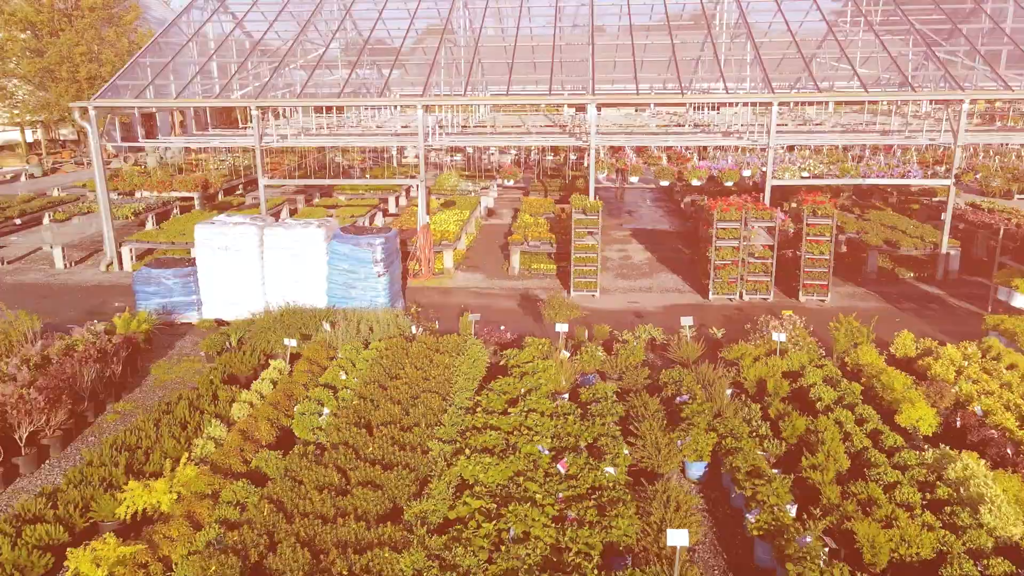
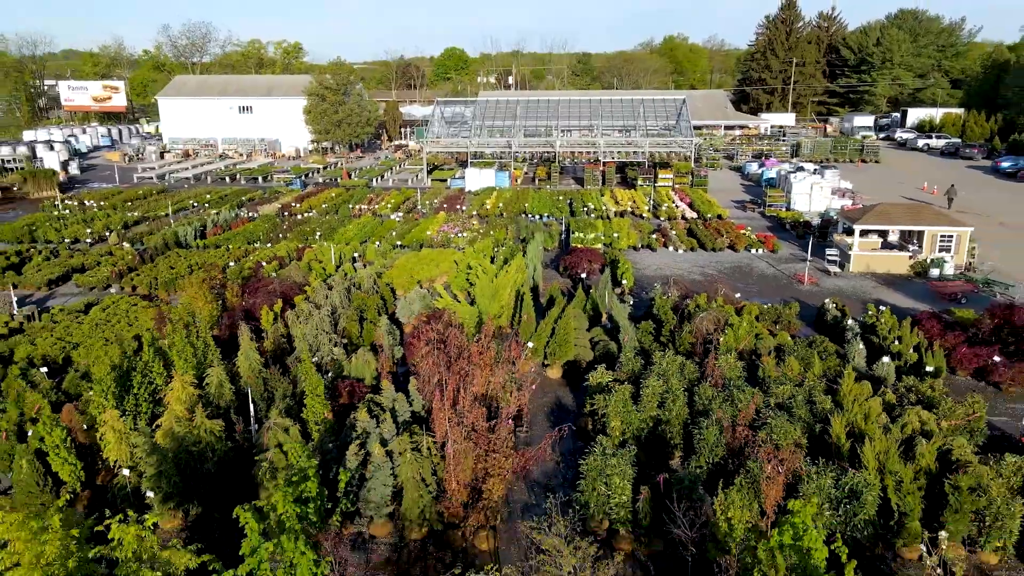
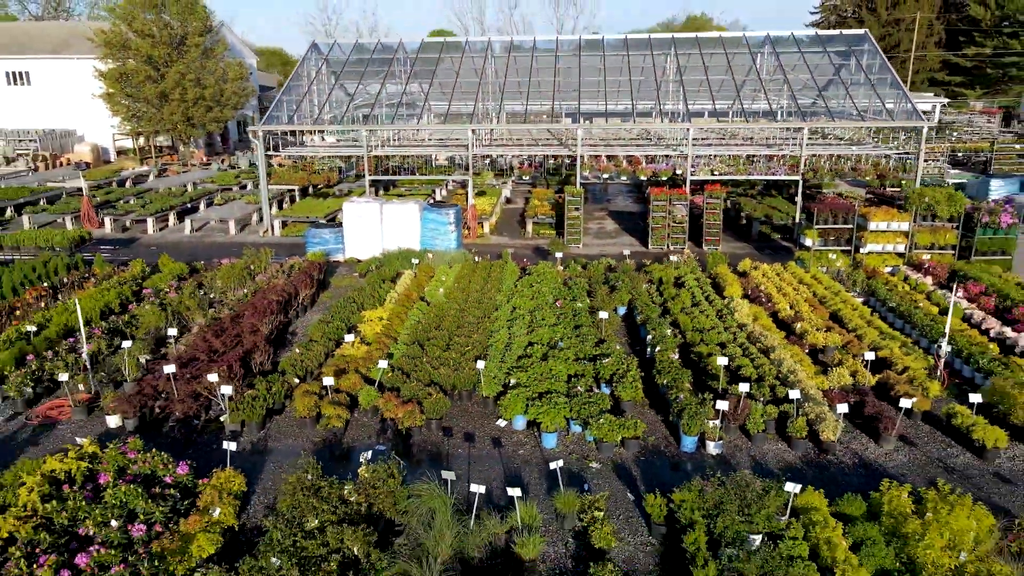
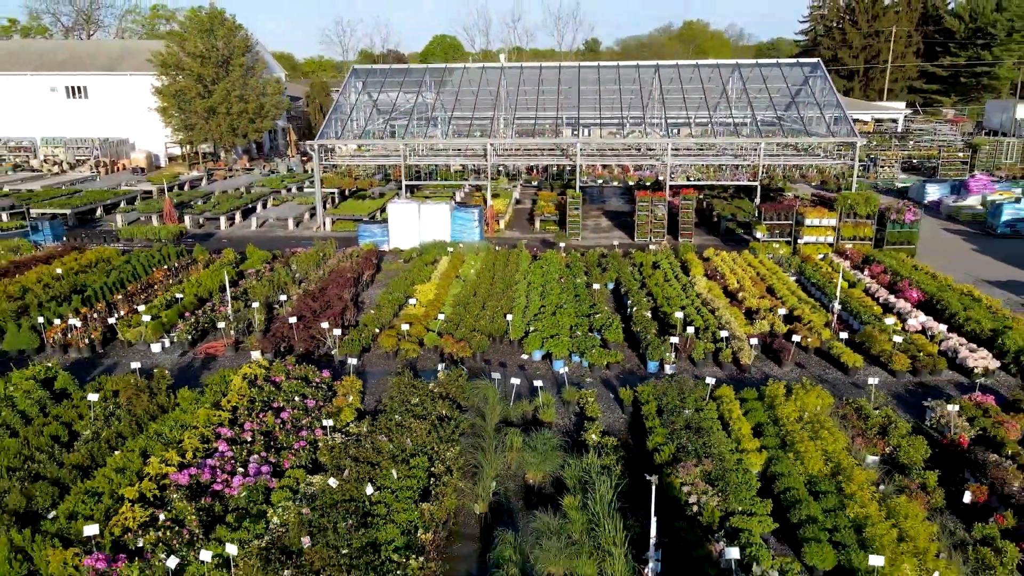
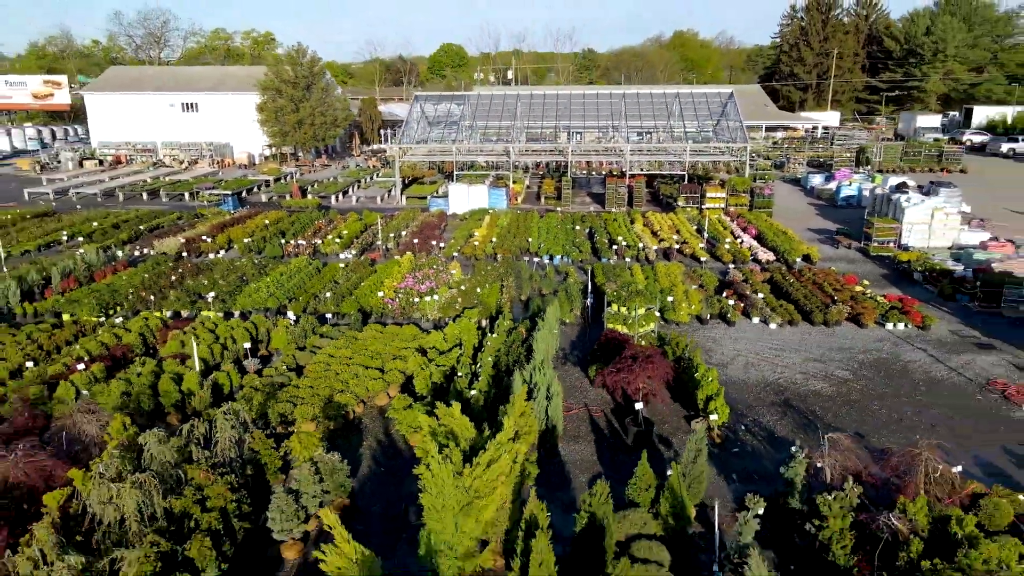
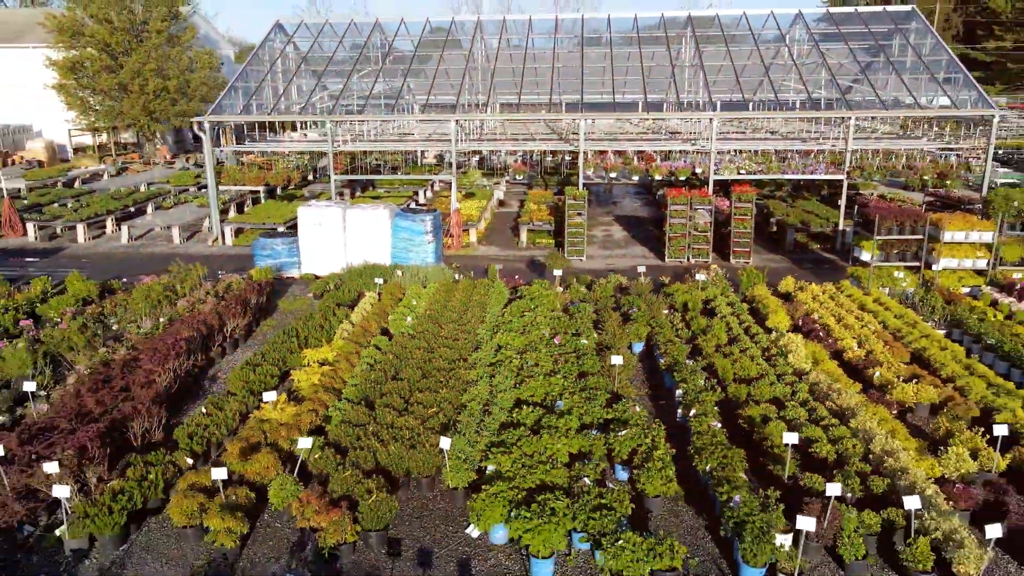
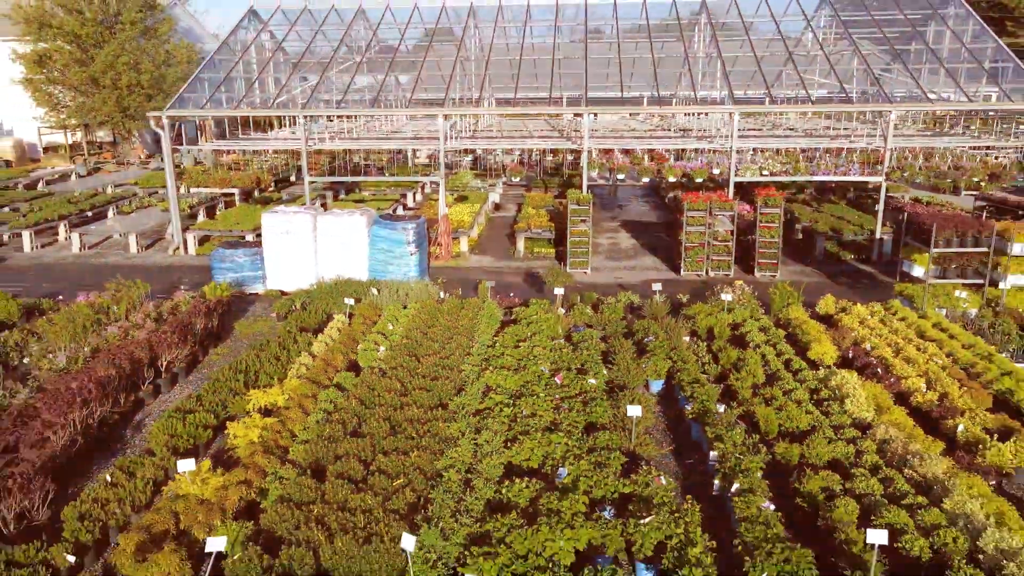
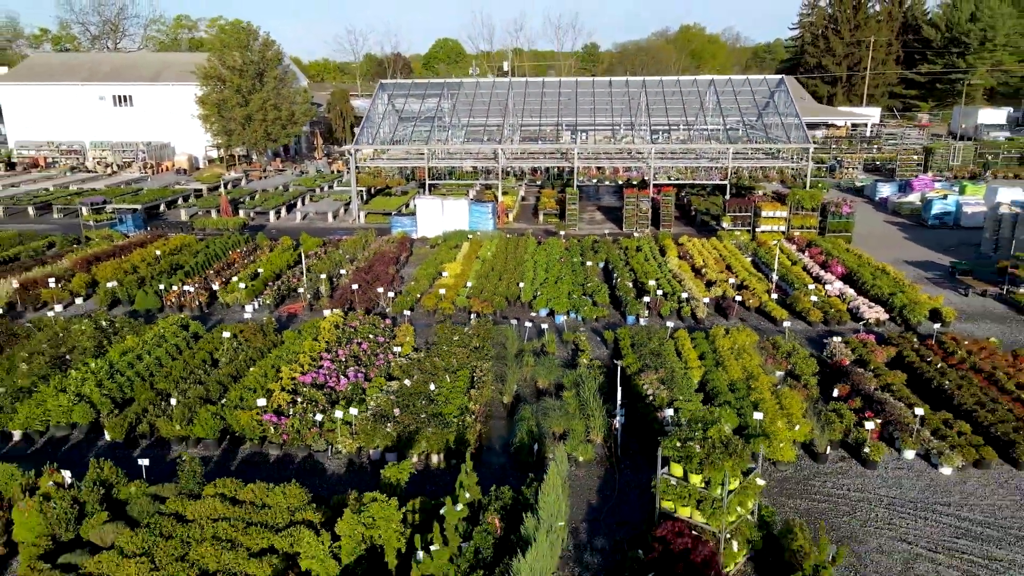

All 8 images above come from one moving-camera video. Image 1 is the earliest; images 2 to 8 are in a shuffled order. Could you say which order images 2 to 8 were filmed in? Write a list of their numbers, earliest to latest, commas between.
7, 6, 3, 4, 8, 5, 2
